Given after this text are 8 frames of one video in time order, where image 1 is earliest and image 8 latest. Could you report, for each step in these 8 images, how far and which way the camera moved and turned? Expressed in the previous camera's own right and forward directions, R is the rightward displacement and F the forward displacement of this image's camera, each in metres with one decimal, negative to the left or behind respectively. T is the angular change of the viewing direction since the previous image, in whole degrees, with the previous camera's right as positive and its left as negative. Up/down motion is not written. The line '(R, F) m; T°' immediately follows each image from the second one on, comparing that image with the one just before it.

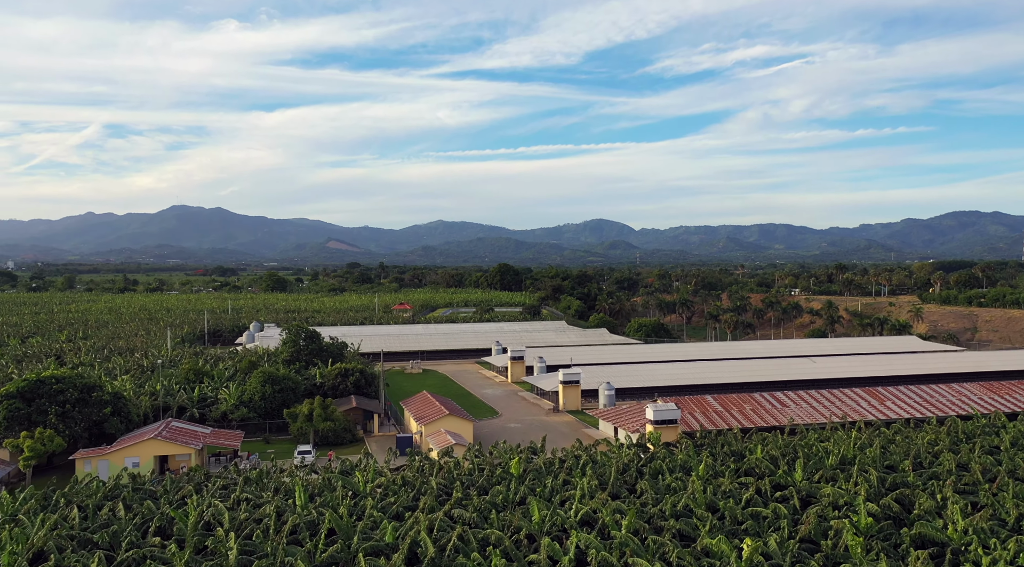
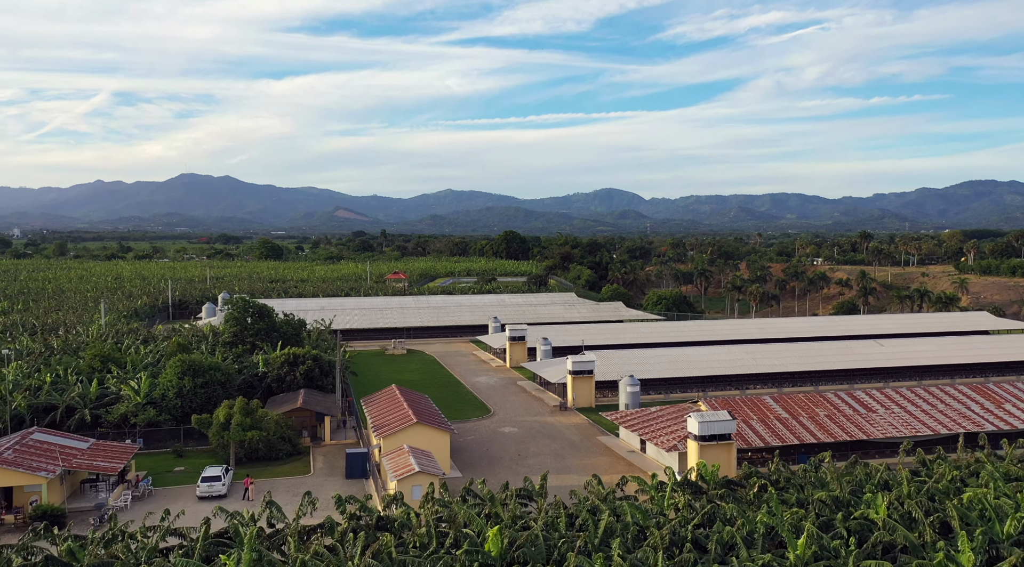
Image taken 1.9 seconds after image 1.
(+0.7, +12.6) m; -1°
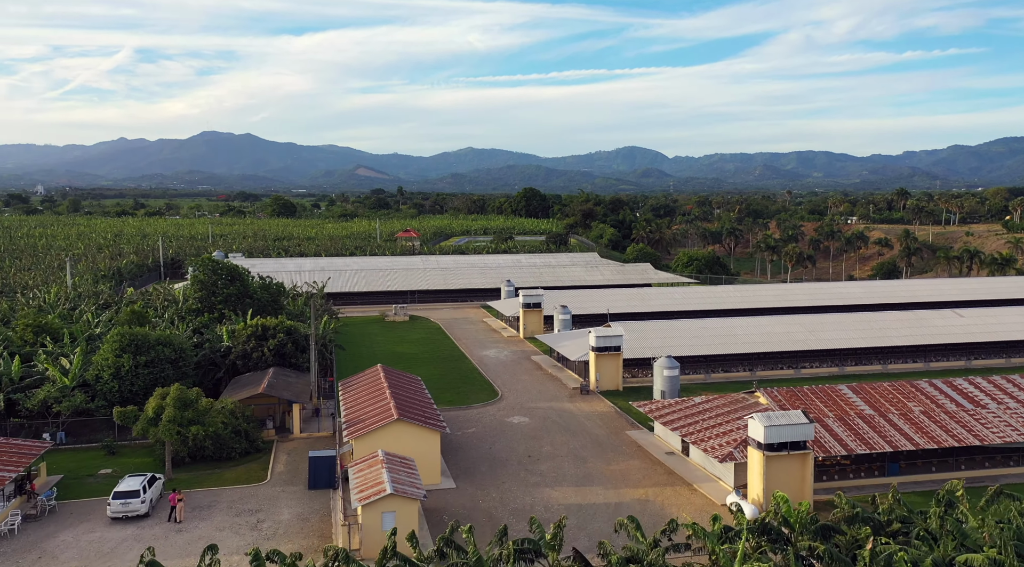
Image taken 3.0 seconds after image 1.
(+0.4, +7.7) m; -1°
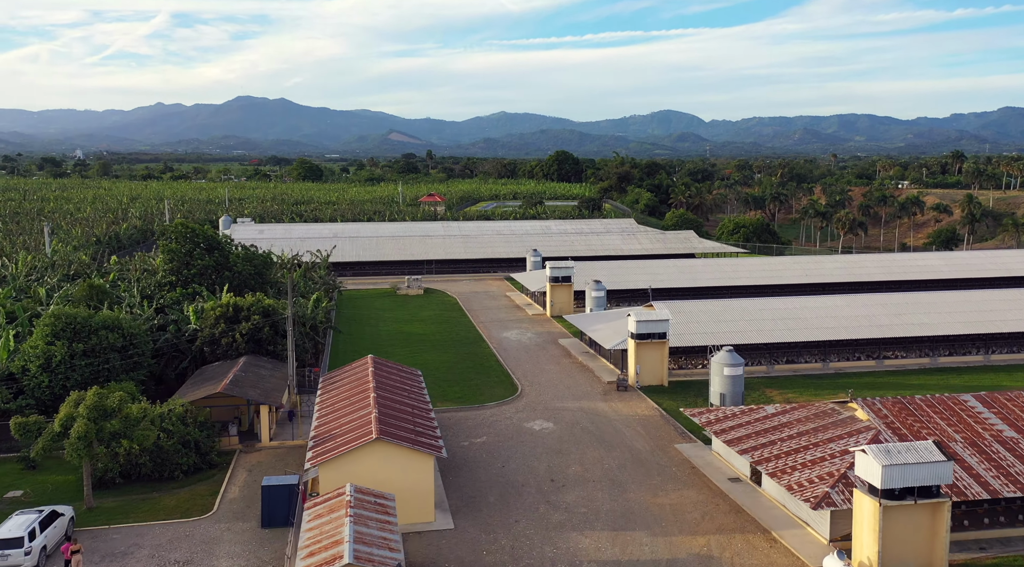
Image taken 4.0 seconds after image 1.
(+0.4, +6.8) m; -2°
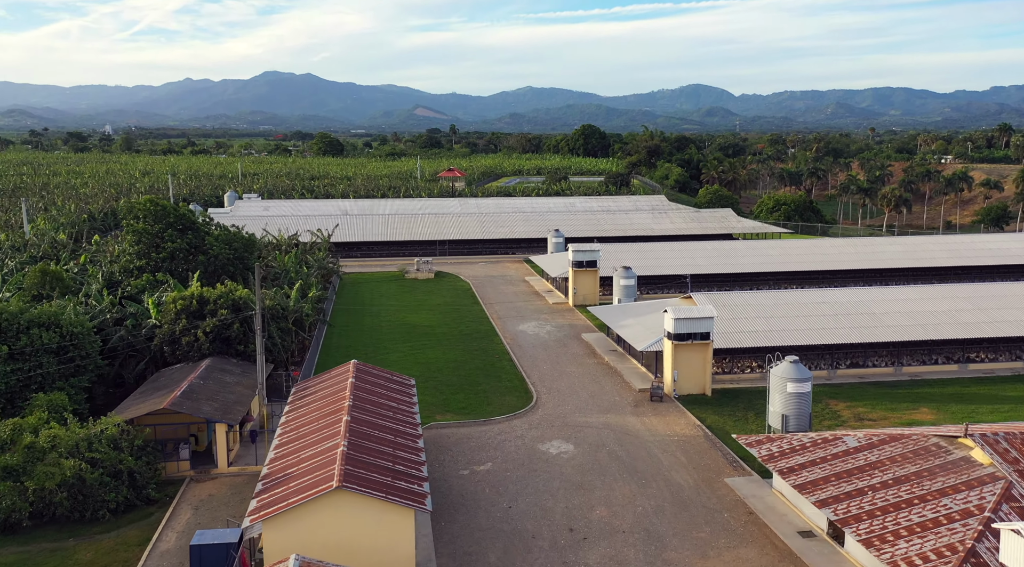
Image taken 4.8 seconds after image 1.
(+0.4, +5.1) m; -2°
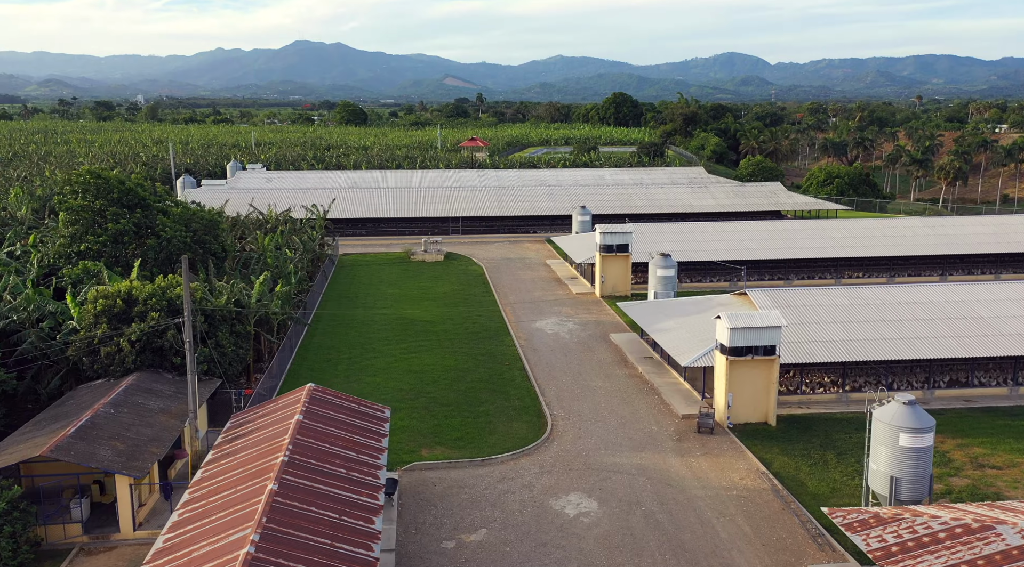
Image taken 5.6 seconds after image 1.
(+0.5, +5.9) m; -2°
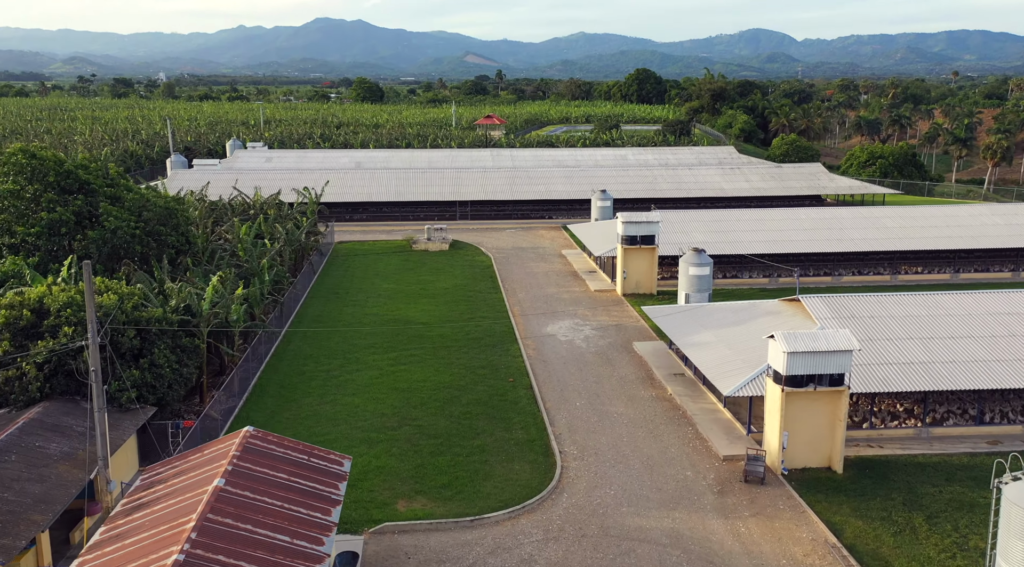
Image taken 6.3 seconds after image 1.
(+0.4, +4.3) m; -1°
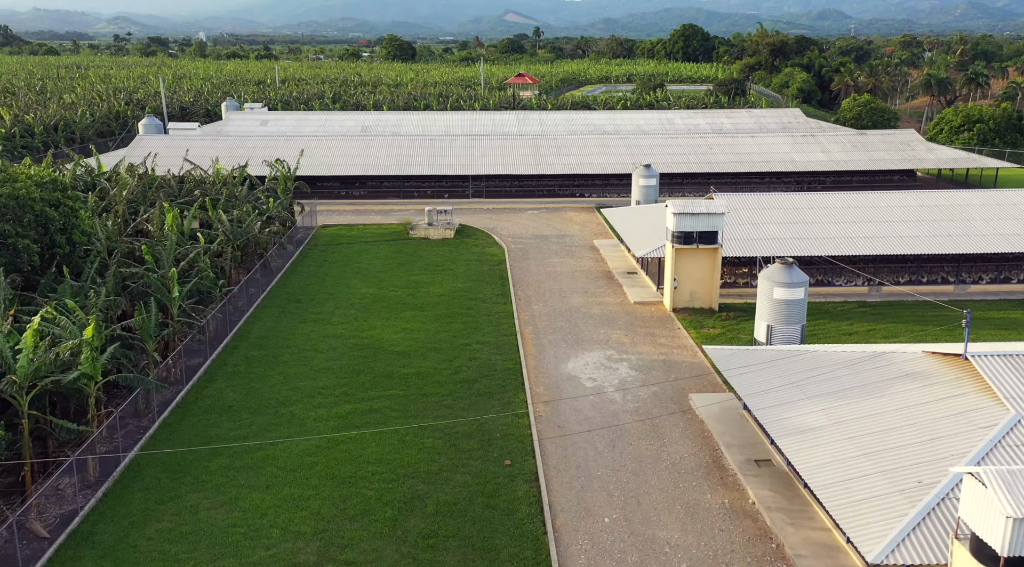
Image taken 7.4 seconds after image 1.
(+0.7, +7.8) m; -2°
